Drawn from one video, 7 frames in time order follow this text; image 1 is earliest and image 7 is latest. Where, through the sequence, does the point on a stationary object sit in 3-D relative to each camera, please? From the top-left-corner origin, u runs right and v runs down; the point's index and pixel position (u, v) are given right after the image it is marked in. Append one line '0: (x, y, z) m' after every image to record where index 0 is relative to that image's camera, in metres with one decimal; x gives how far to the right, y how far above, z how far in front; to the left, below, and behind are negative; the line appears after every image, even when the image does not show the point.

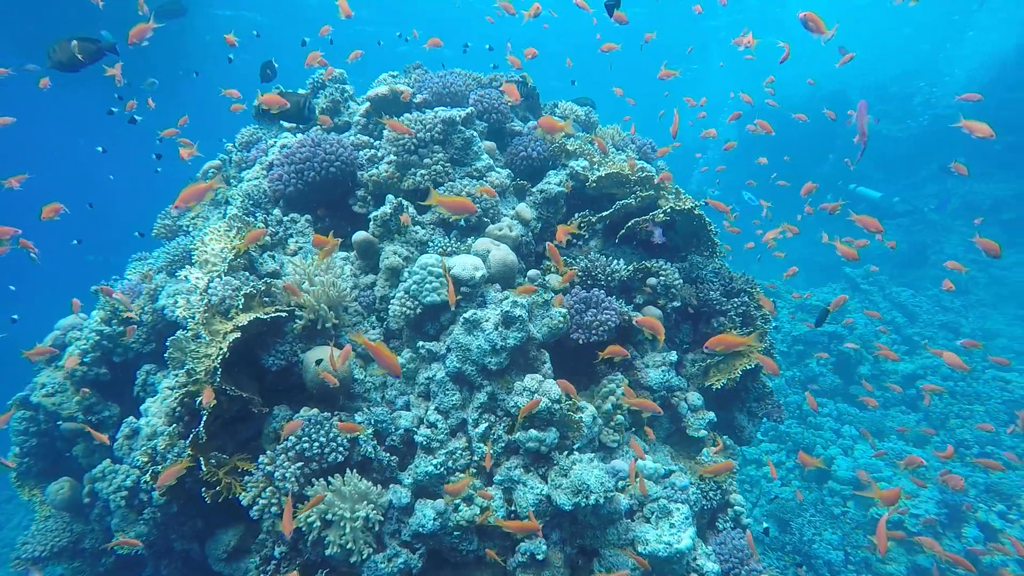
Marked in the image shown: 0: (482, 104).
0: (-0.3, +2.3, +7.6) m
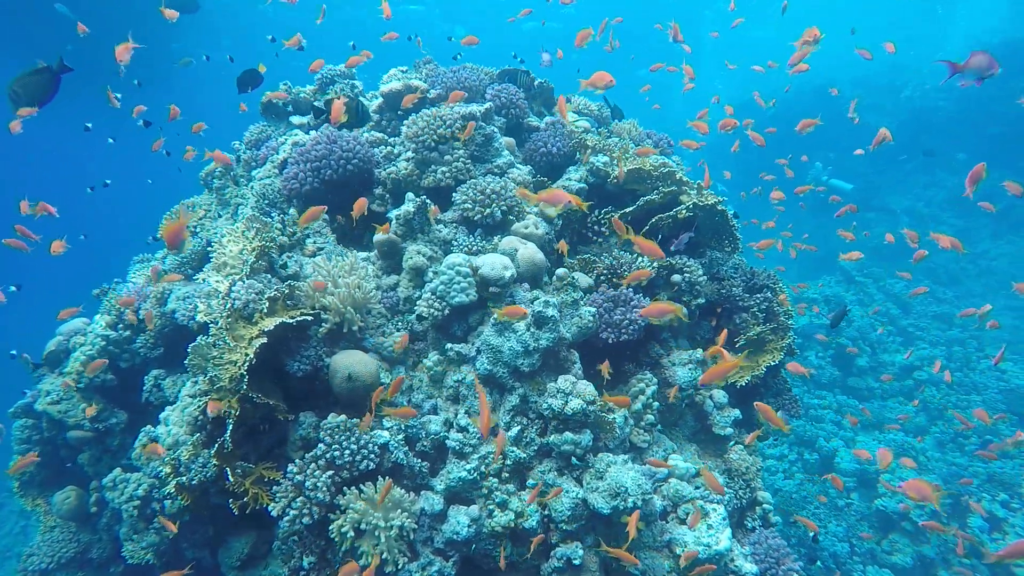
0: (-0.1, +2.3, +7.4) m
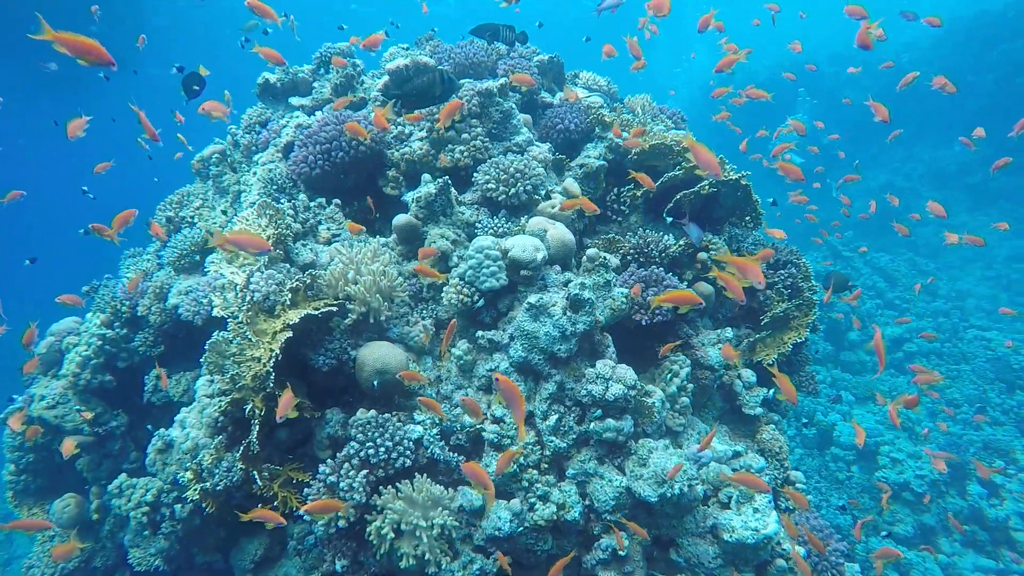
0: (+0.1, +2.5, +7.1) m
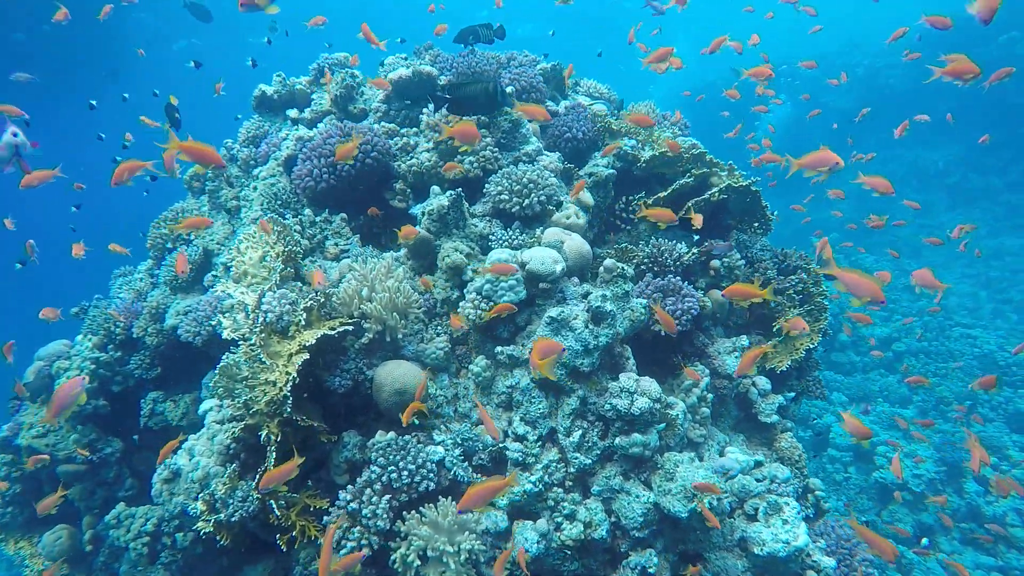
0: (+0.1, +2.4, +7.0) m
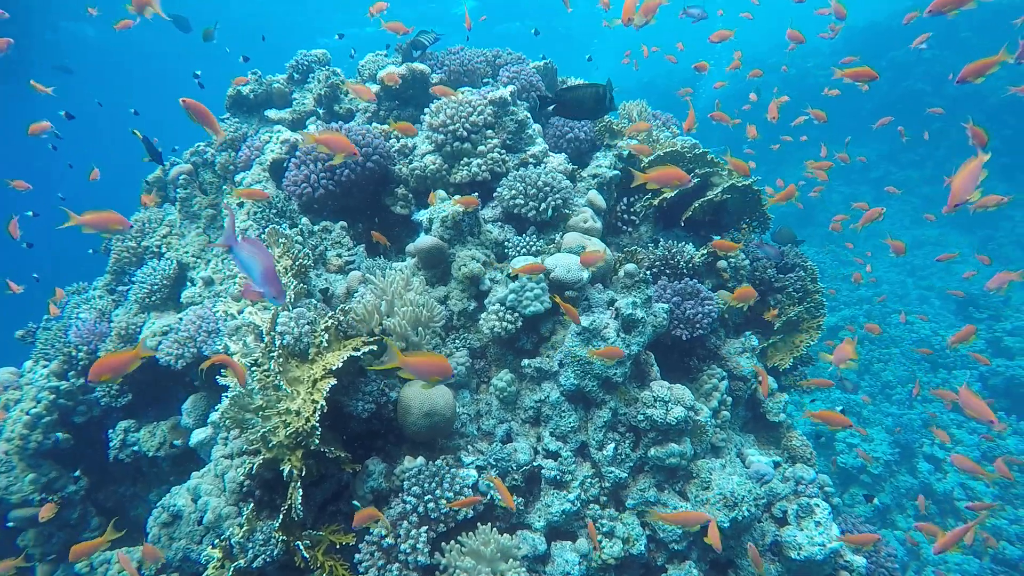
0: (0.0, +2.3, +6.7) m
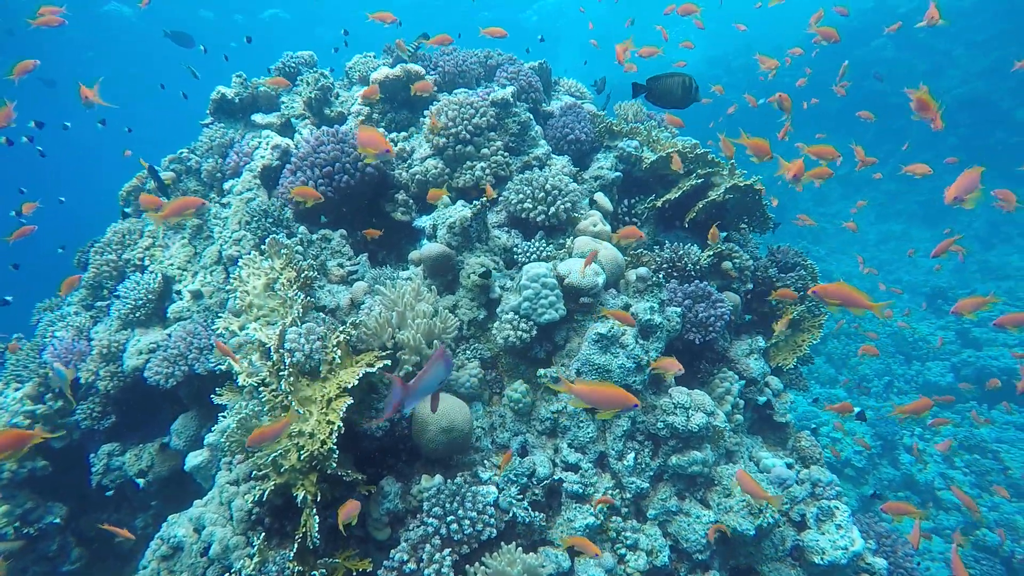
0: (0.0, +2.2, +6.6) m
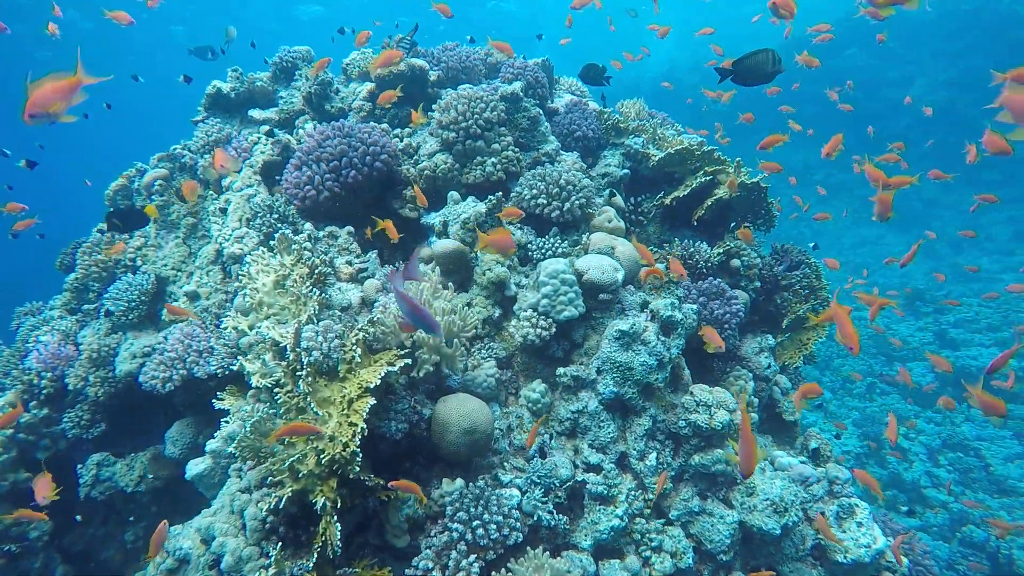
0: (+0.1, +2.2, +6.5) m
